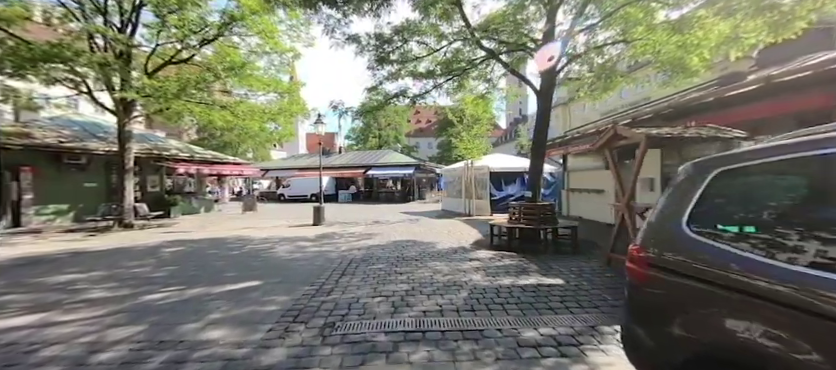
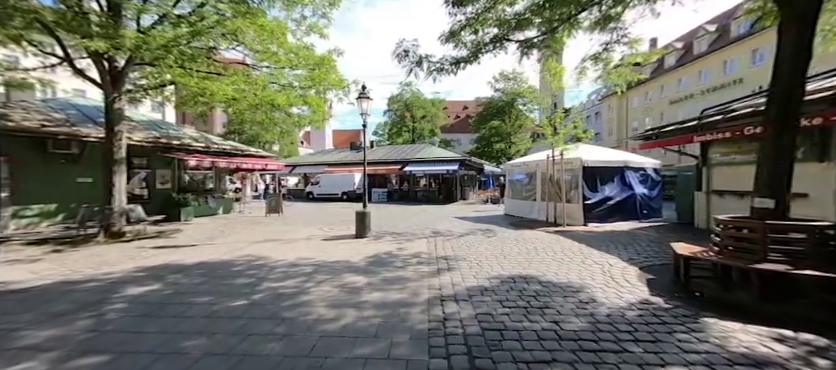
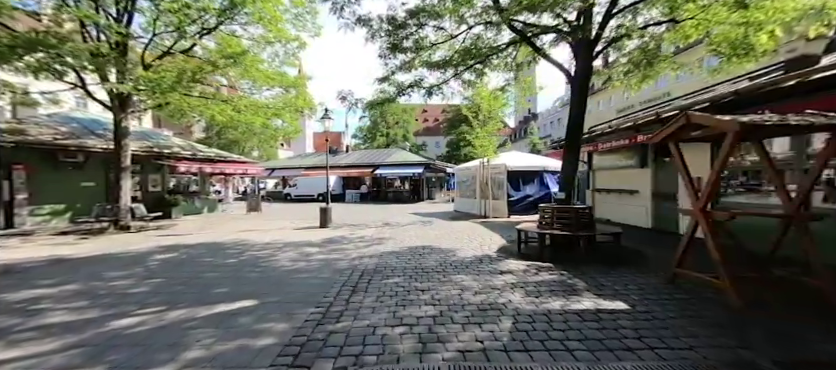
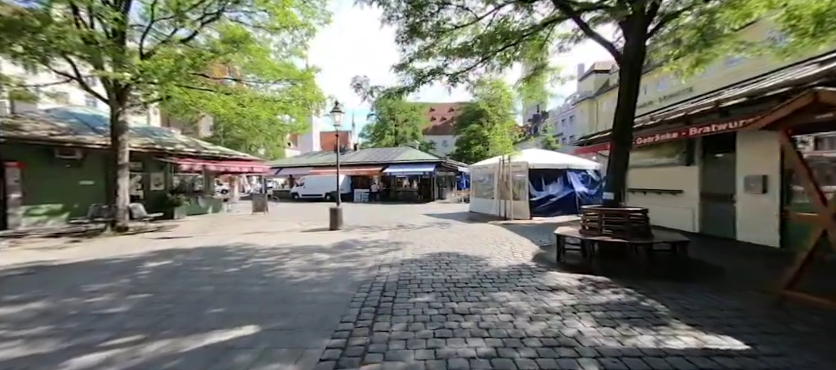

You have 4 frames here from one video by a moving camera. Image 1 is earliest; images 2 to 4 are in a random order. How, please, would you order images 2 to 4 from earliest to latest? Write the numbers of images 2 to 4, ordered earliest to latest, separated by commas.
3, 4, 2
